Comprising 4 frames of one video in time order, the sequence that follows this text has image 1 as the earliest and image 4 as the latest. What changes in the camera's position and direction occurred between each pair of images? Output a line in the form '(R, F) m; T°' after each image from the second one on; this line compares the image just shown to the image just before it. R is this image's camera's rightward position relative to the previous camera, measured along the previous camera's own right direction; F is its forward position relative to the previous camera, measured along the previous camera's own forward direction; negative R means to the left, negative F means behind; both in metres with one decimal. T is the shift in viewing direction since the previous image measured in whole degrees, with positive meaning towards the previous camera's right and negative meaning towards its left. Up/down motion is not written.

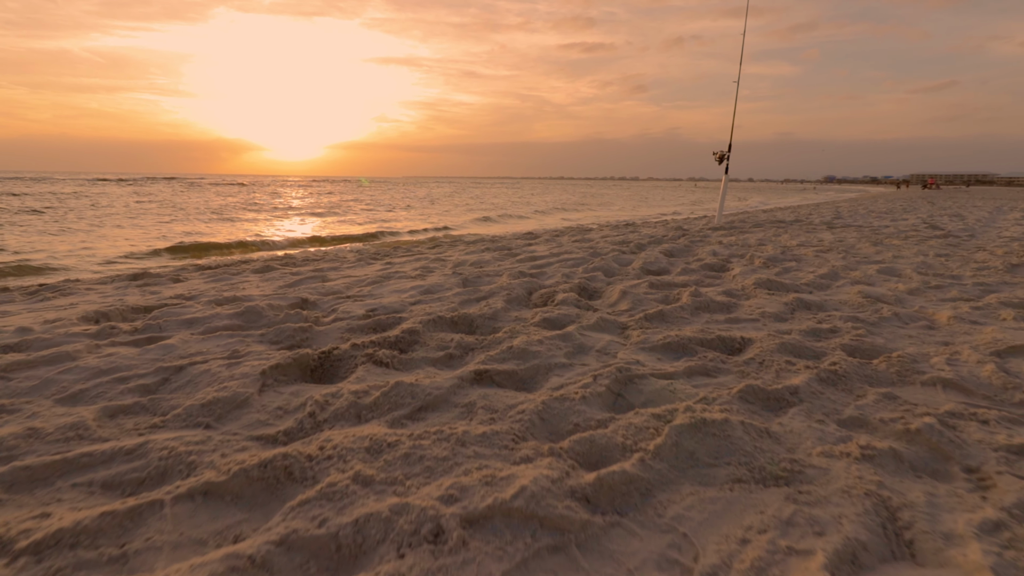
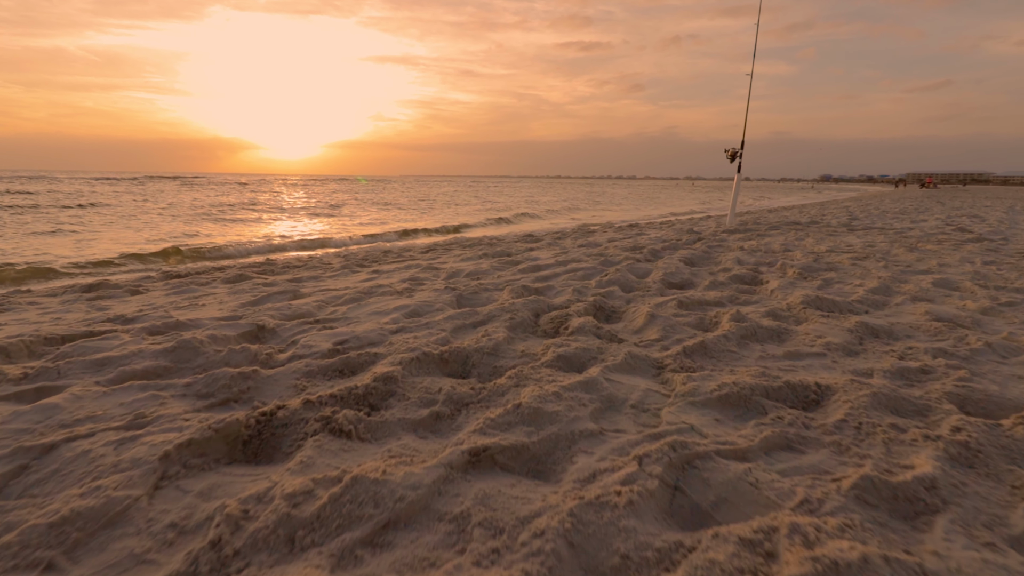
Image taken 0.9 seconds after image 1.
(0.0, +0.5) m; 0°
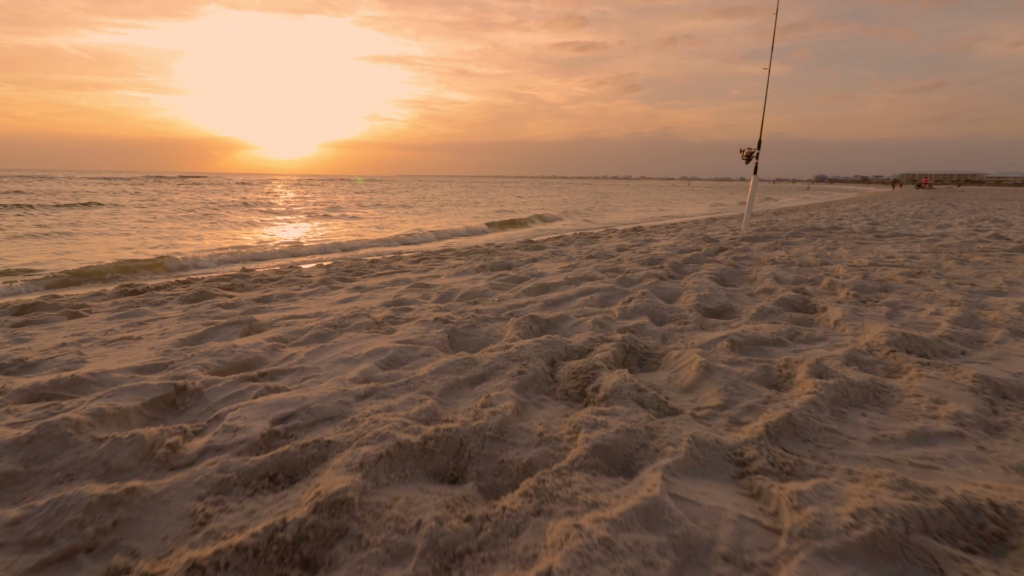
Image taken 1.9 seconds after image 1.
(0.0, +0.6) m; 0°
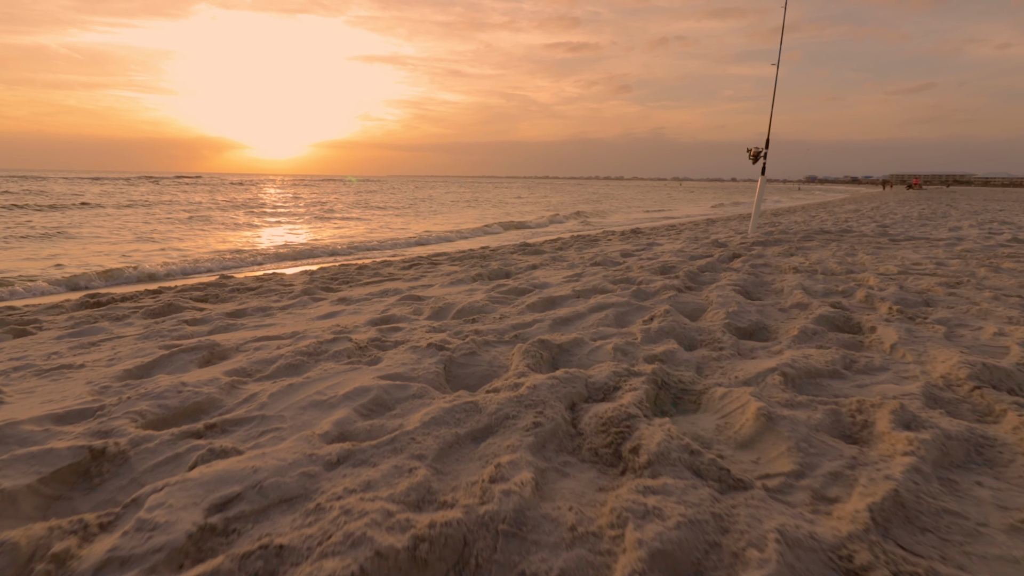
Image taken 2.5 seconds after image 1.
(-0.1, +0.4) m; +1°
